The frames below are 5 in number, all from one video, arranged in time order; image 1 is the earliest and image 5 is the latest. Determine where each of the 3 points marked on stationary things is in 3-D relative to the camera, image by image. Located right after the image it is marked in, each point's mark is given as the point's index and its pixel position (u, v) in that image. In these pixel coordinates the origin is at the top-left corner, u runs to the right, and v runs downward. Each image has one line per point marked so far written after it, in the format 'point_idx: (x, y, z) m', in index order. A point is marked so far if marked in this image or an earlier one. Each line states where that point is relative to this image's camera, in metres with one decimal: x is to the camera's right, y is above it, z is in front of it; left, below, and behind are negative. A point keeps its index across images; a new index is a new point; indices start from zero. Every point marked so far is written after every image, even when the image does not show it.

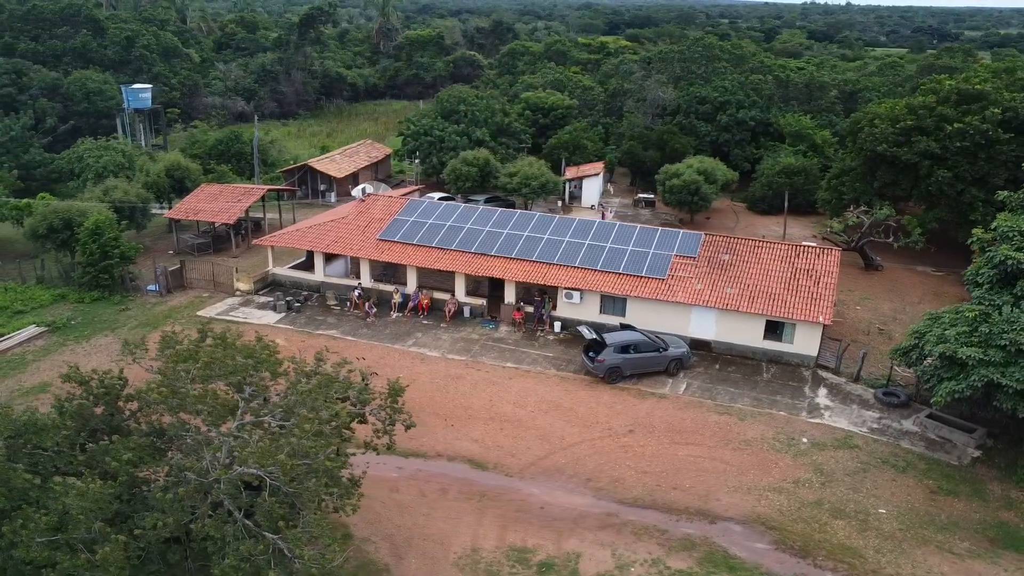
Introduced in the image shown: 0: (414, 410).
0: (-2.4, -3.0, +19.6) m
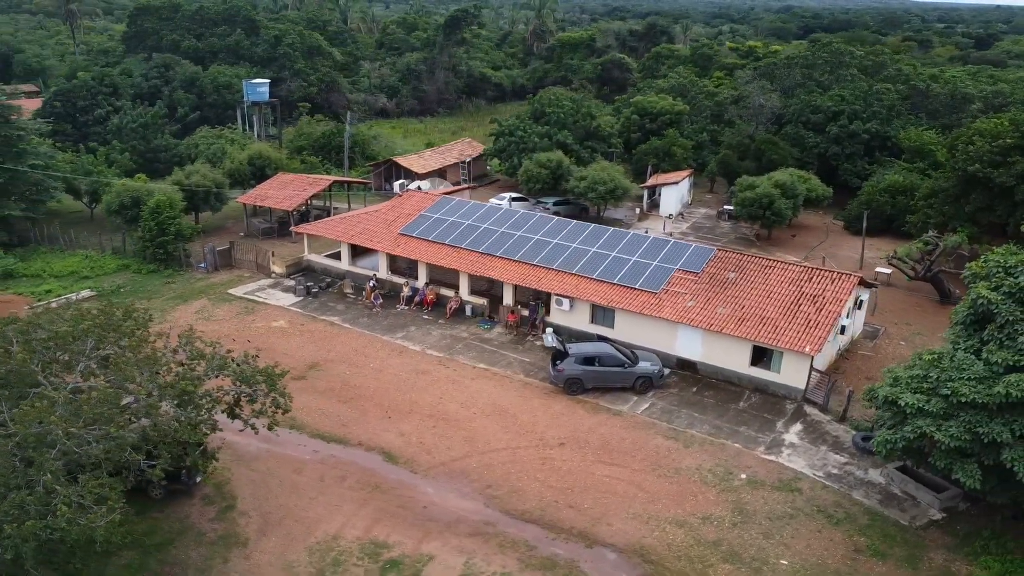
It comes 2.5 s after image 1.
0: (-3.8, -2.8, +20.2) m
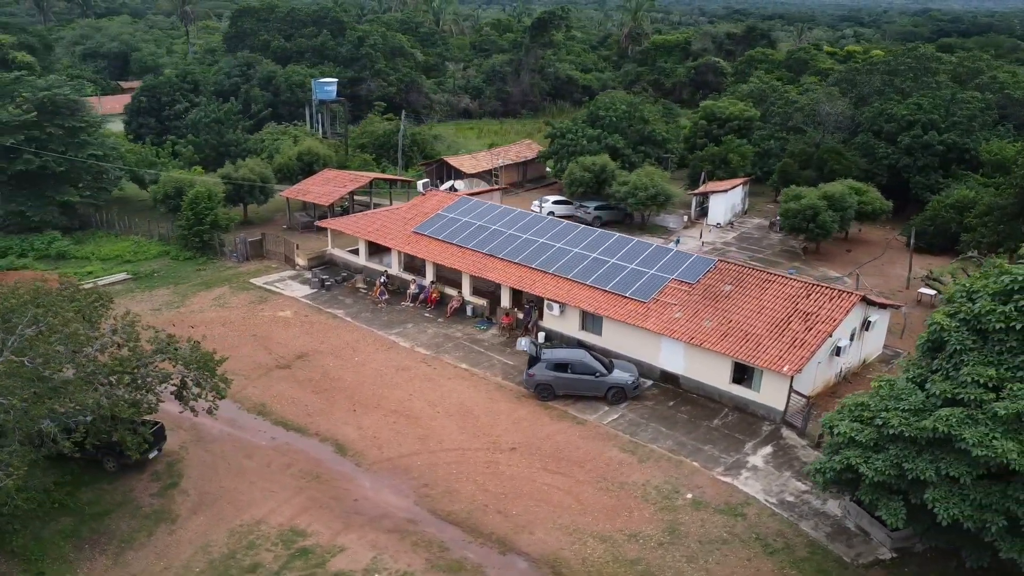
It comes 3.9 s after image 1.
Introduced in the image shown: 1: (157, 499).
0: (-4.6, -2.7, +20.7) m
1: (-7.1, -4.2, +16.0) m
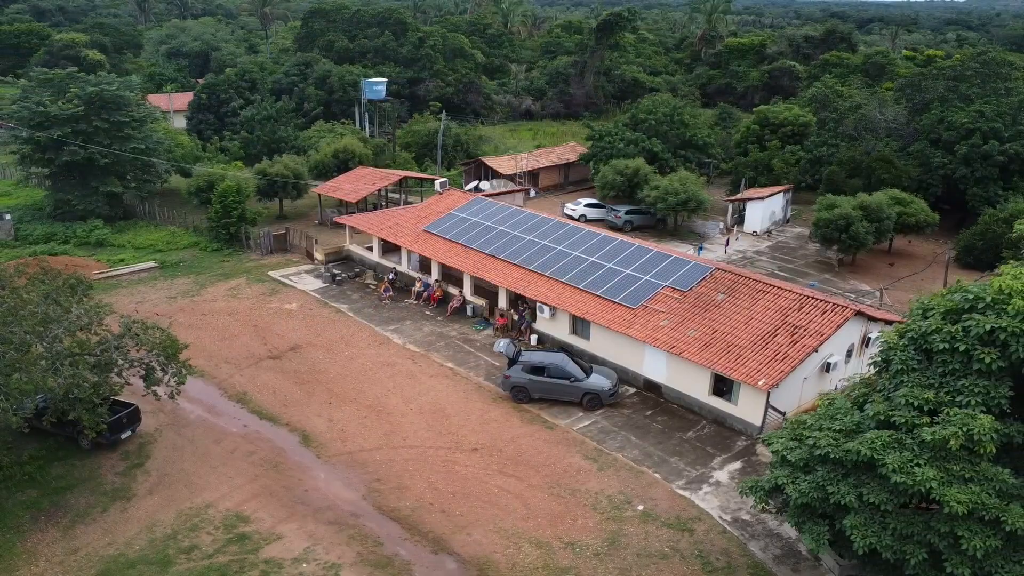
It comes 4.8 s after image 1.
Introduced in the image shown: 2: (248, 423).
0: (-5.1, -2.5, +21.2) m
1: (-8.2, -4.0, +16.8) m
2: (-6.3, -3.2, +19.1) m
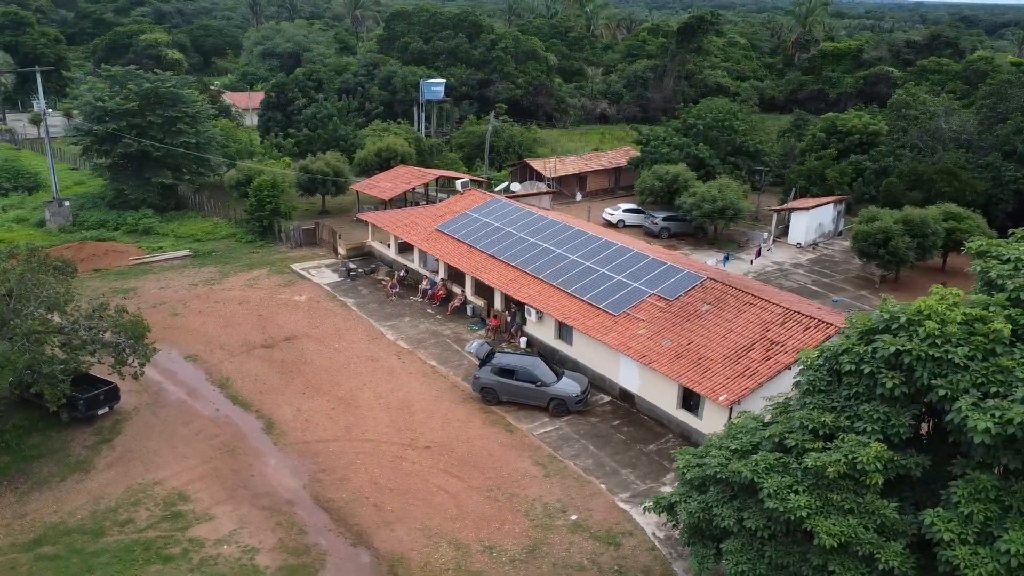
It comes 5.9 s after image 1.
0: (-5.8, -2.3, +21.8) m
1: (-9.4, -3.6, +17.8) m
2: (-7.2, -3.0, +19.8) m
